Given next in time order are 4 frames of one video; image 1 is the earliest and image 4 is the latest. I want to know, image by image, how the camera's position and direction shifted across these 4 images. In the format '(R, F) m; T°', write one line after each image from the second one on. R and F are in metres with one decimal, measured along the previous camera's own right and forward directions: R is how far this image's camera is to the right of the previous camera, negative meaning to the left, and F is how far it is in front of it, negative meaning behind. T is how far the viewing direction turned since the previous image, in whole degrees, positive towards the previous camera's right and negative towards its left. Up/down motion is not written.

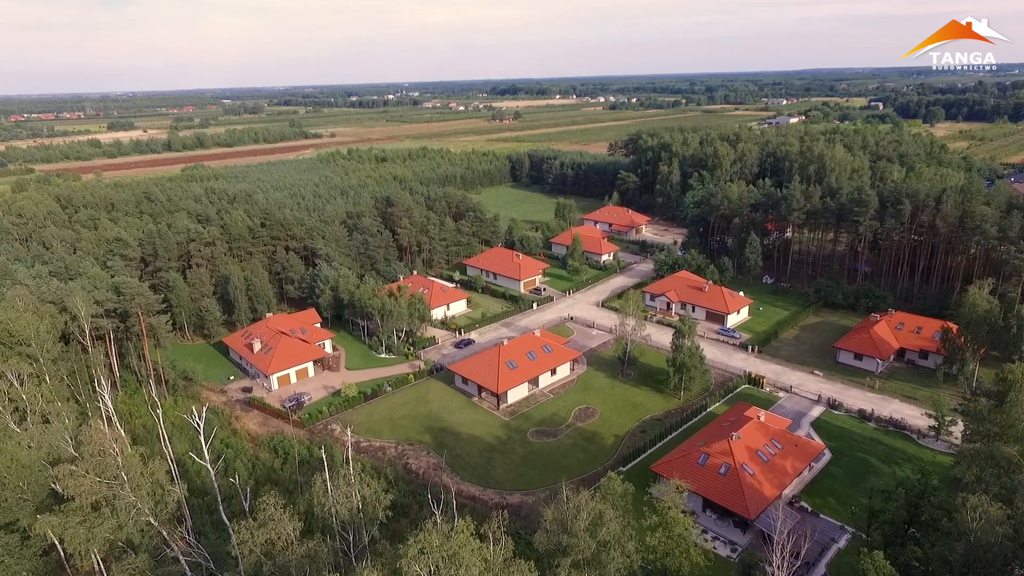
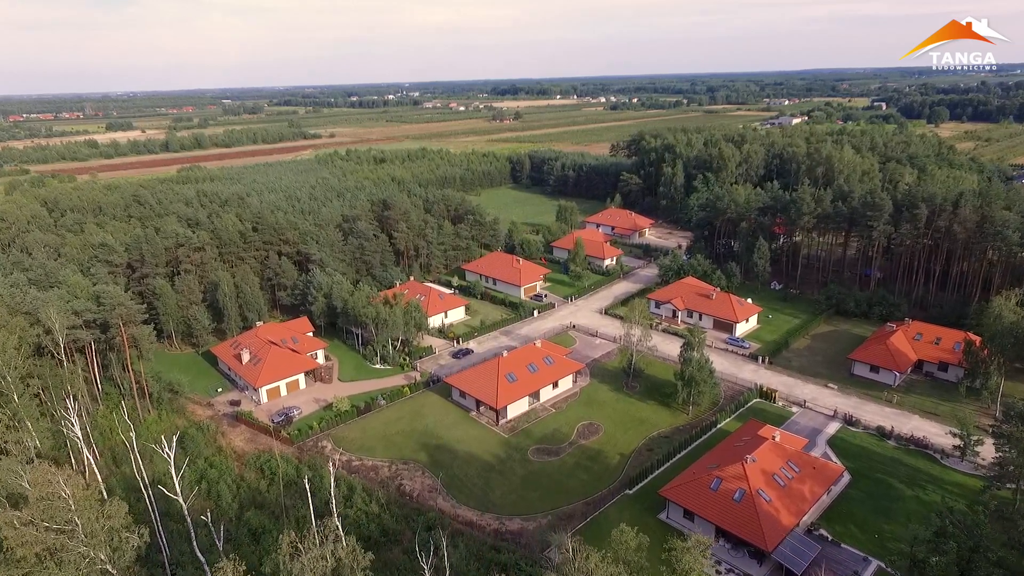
(0.0, +1.6) m; 0°
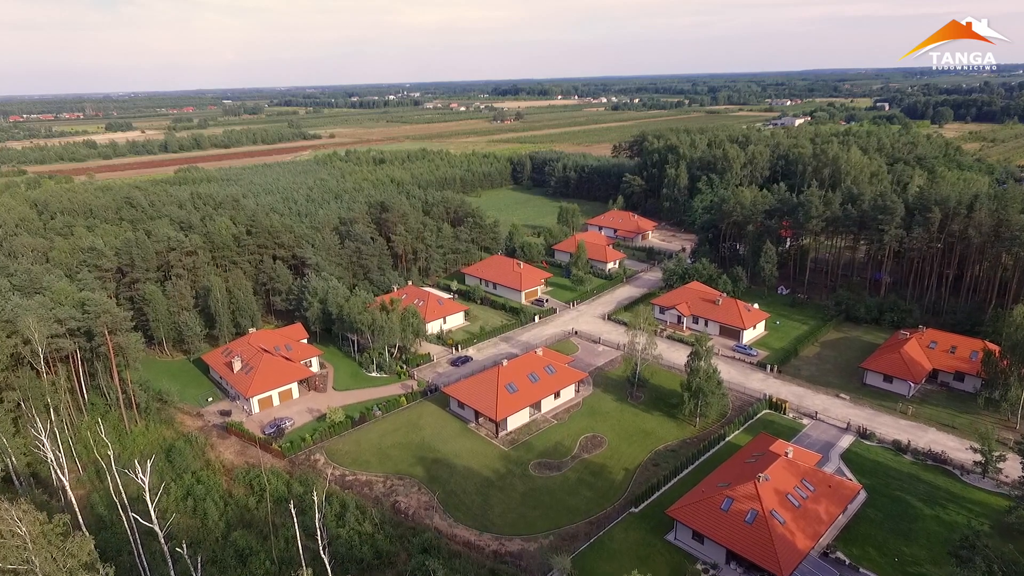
(0.0, +1.2) m; 0°
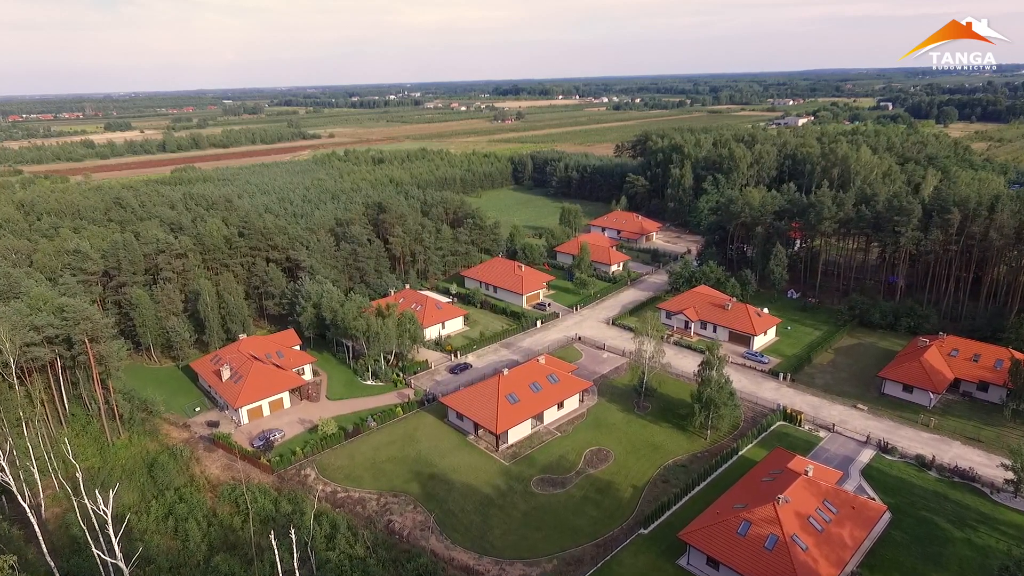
(0.0, +1.6) m; 0°
